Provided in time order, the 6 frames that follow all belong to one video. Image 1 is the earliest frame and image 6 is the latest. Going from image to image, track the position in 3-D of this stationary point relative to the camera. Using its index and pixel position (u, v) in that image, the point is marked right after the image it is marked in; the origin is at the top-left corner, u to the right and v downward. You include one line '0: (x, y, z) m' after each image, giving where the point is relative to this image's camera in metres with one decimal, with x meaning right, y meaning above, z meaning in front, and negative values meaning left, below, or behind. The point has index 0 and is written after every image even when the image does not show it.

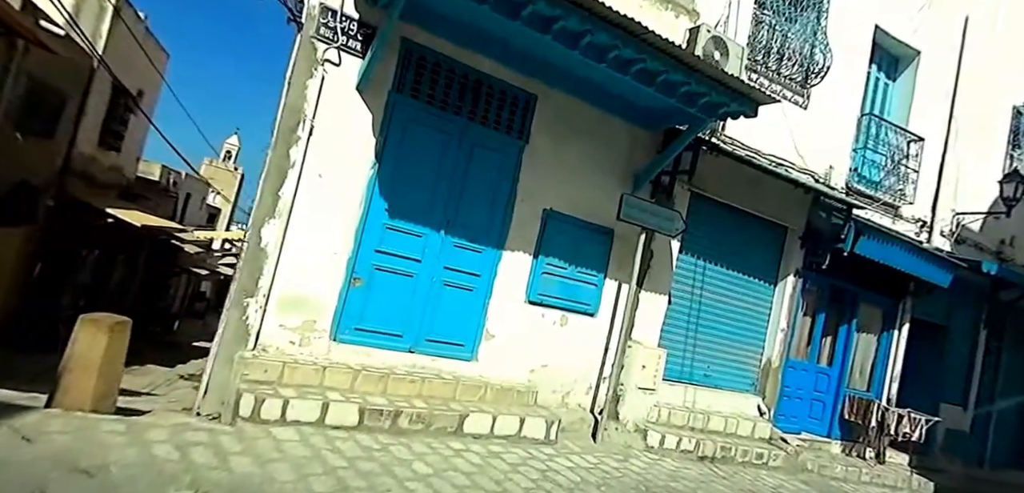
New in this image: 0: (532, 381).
0: (+0.2, -1.4, +6.6) m
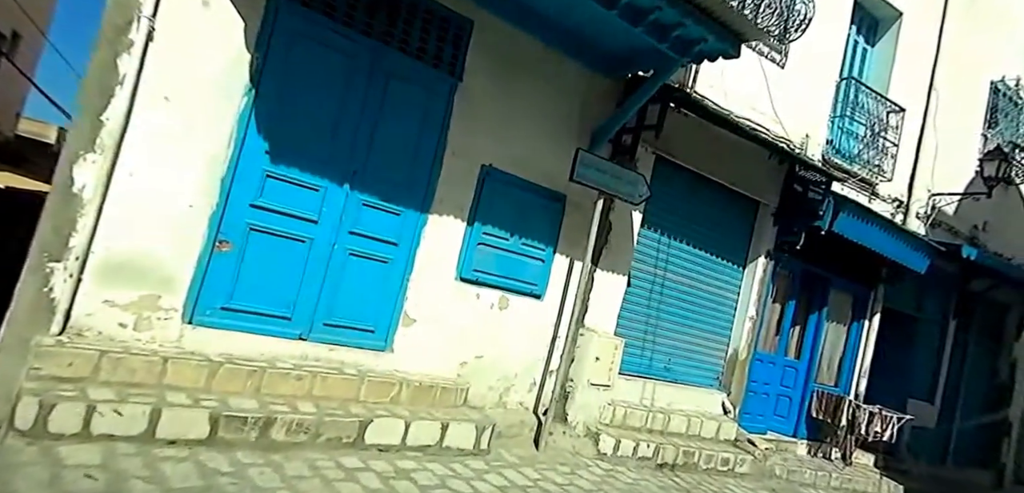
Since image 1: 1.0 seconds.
0: (-0.4, -1.1, +5.4) m
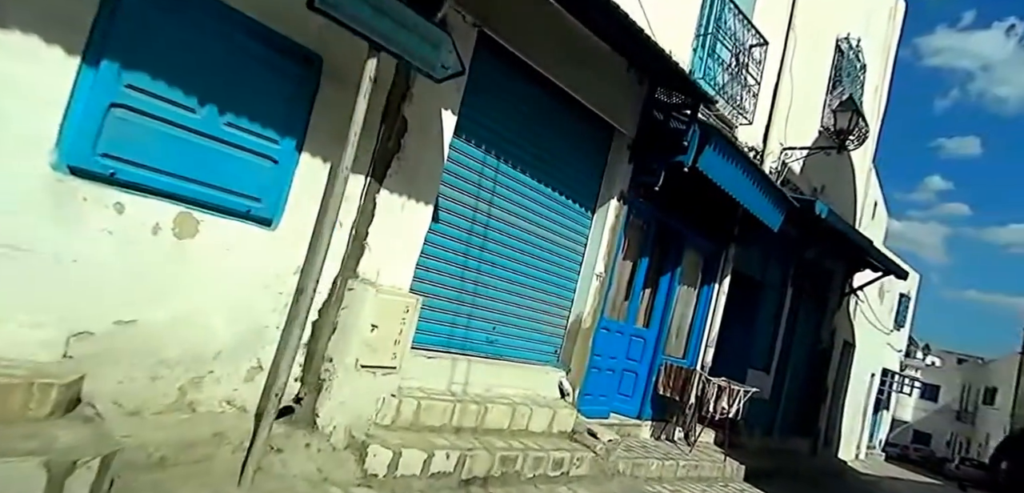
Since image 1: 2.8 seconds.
0: (-1.9, -0.5, +2.8) m
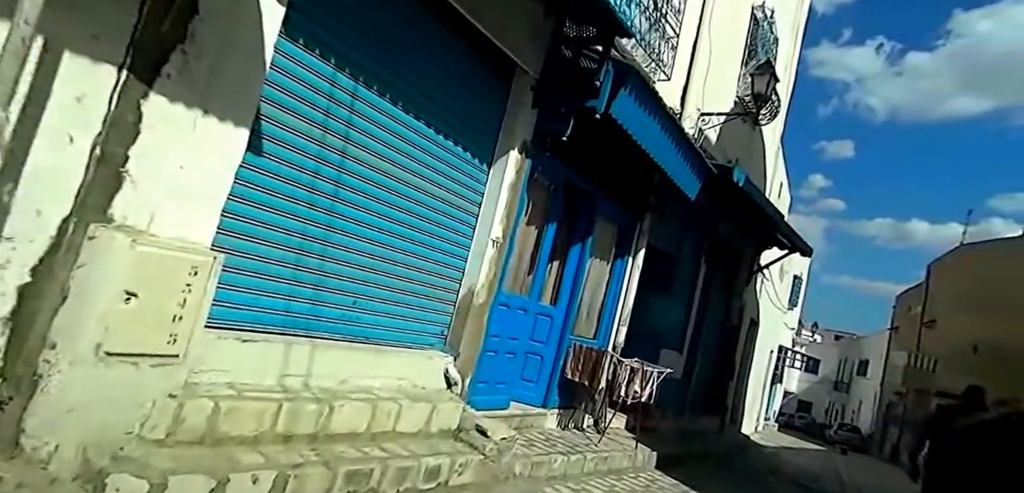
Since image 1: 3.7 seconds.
0: (-2.5, -0.2, +1.3) m
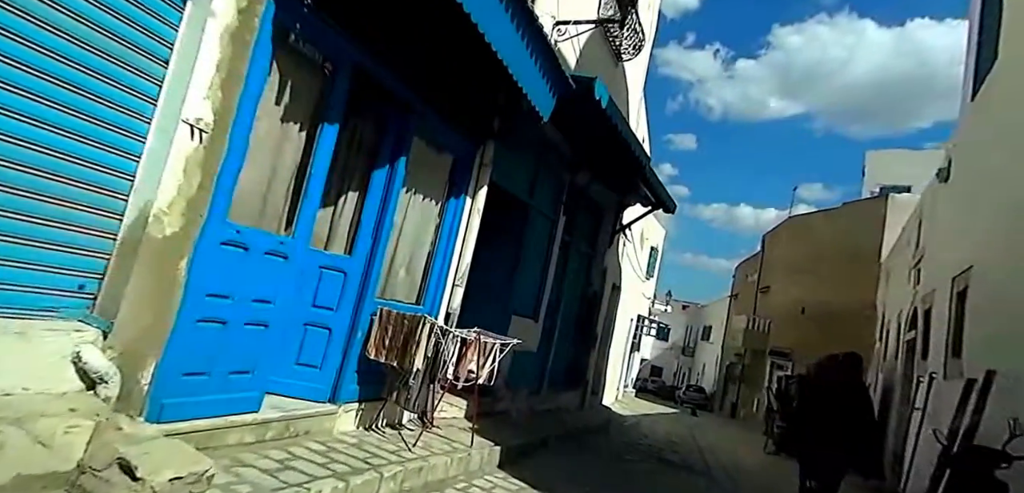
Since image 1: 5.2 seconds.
0: (-3.1, +0.2, -1.6) m
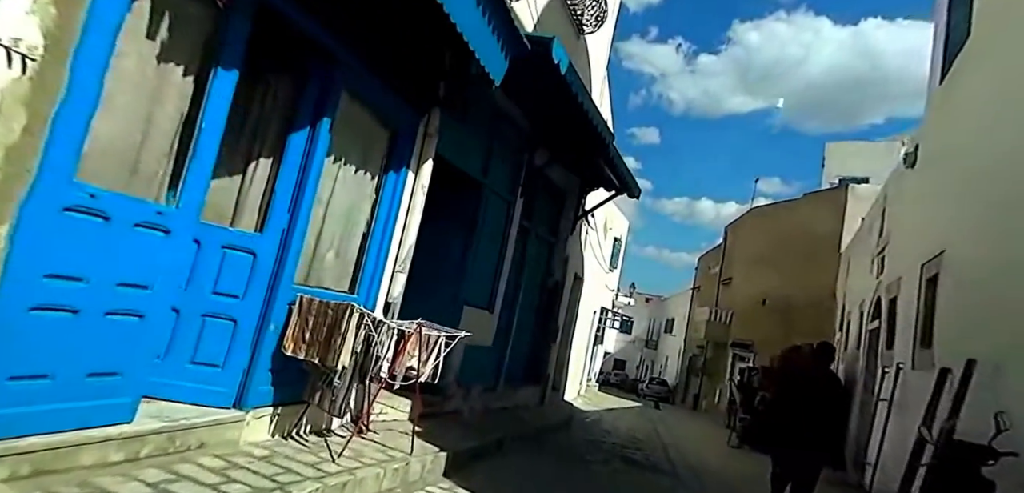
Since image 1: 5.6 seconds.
0: (-3.1, +0.3, -2.5) m
